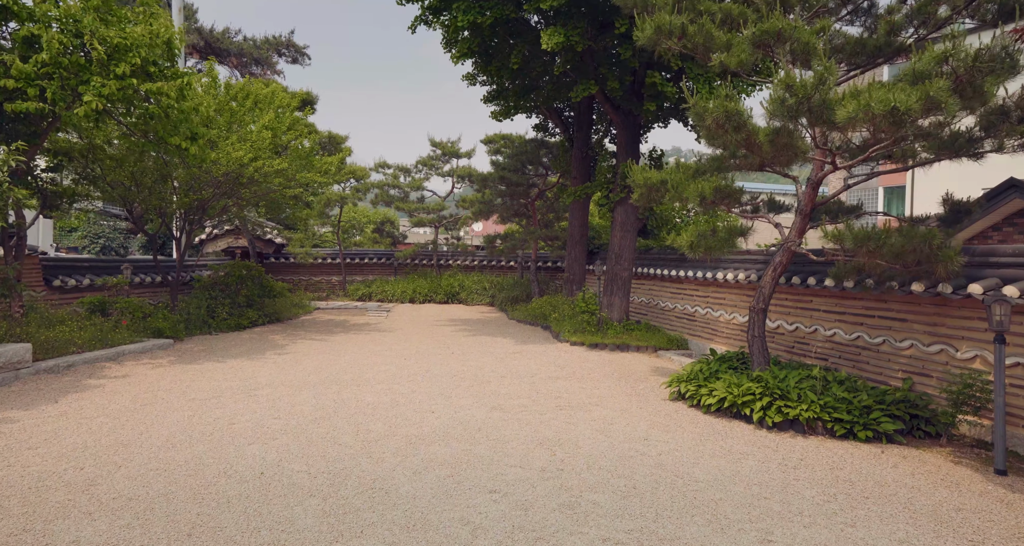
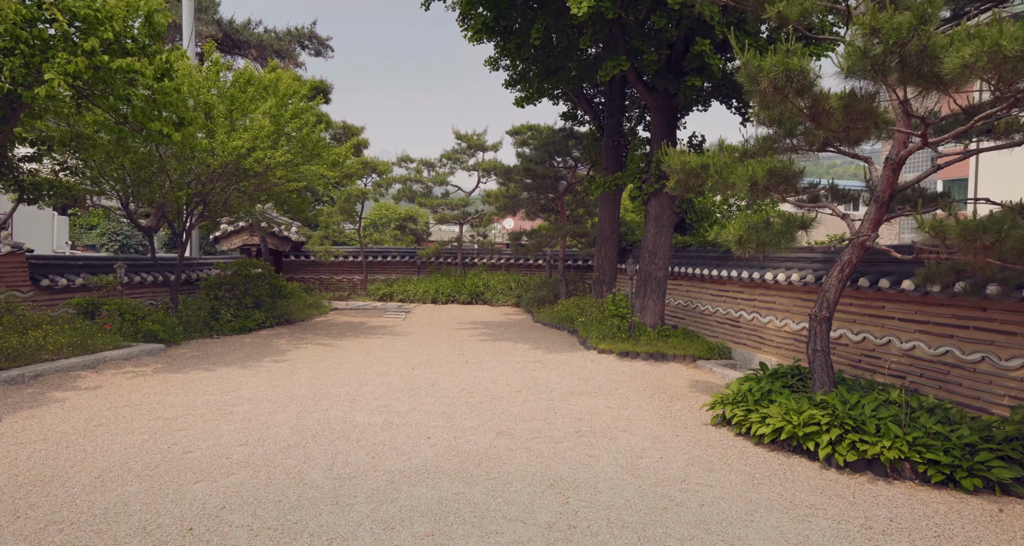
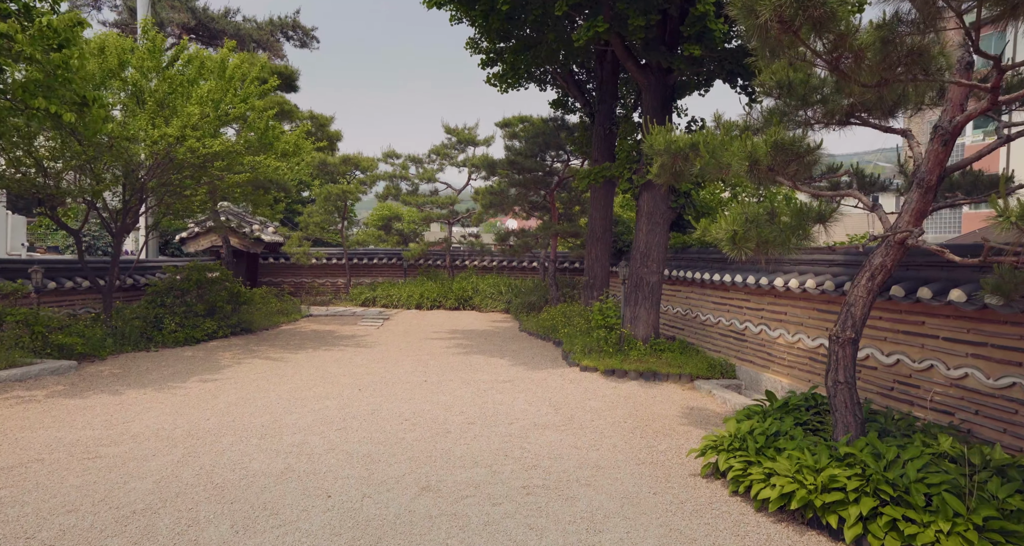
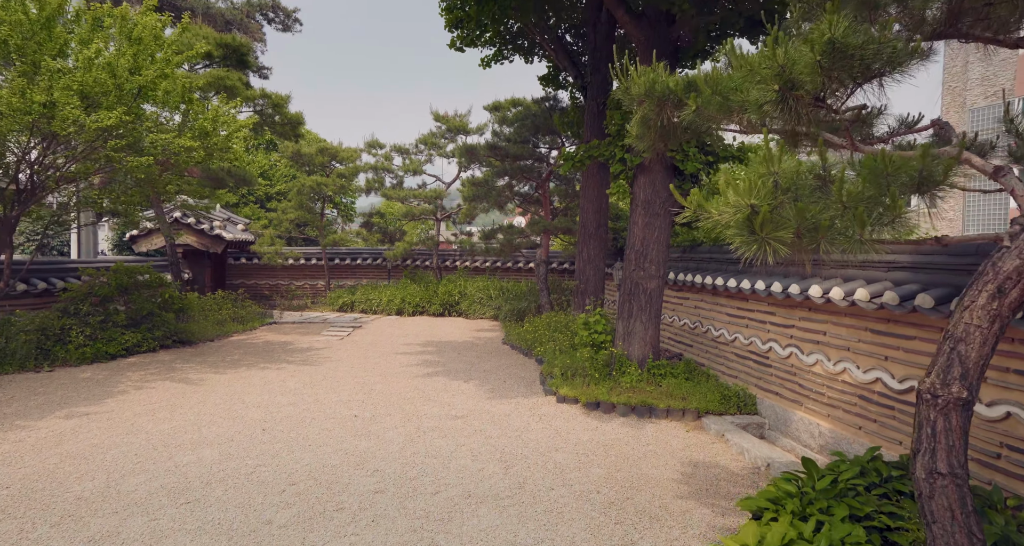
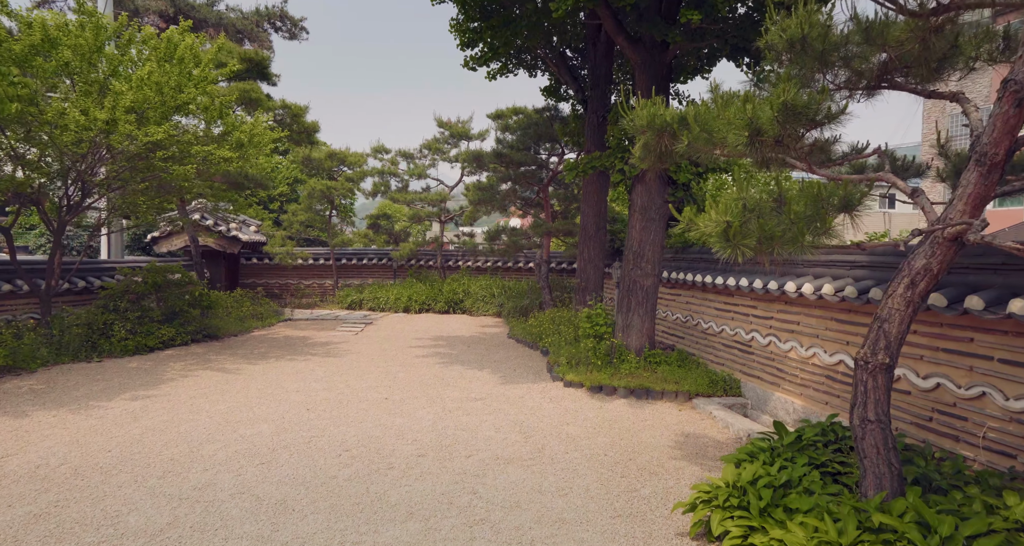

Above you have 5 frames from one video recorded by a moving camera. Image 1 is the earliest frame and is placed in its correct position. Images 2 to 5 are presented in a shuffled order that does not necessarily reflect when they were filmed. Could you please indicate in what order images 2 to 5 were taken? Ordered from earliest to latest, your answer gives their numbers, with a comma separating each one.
2, 3, 5, 4
